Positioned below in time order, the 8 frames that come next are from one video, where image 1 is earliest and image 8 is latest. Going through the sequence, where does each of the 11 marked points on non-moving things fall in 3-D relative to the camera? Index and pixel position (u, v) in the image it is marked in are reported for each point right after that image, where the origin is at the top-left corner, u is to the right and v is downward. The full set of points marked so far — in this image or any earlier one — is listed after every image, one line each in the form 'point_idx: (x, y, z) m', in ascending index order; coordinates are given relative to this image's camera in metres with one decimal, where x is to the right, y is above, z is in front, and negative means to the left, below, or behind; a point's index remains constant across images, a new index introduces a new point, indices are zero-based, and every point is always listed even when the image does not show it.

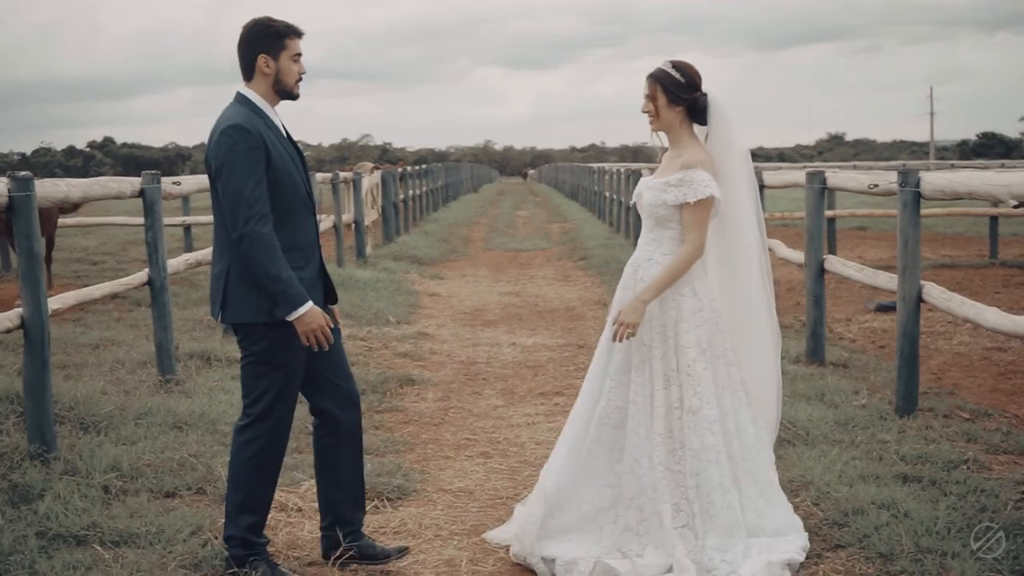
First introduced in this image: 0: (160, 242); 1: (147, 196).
0: (-1.4, +0.2, +6.5) m
1: (-1.4, +0.3, +6.4) m
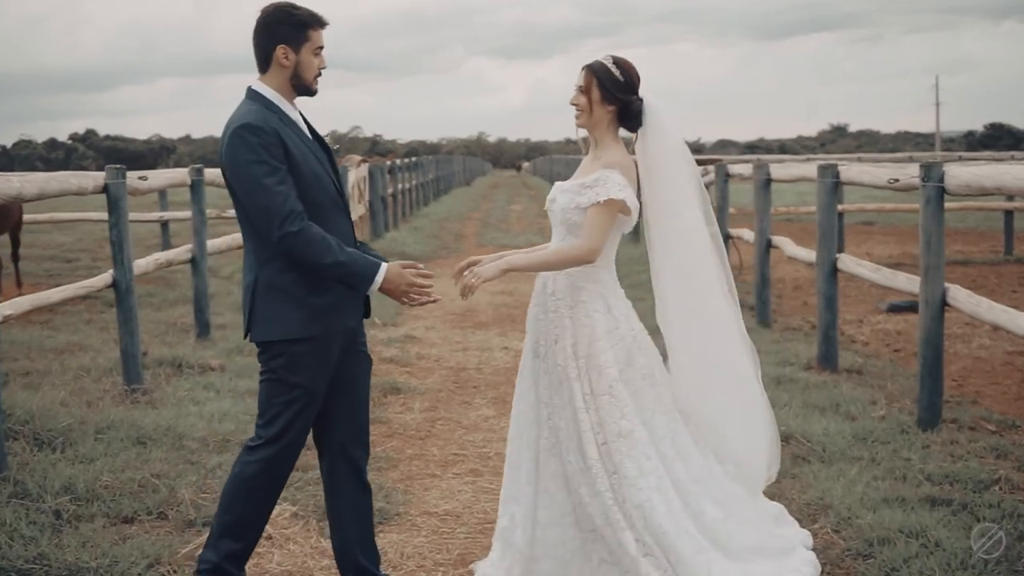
0: (-1.4, +0.2, +6.0) m
1: (-1.4, +0.3, +6.0) m
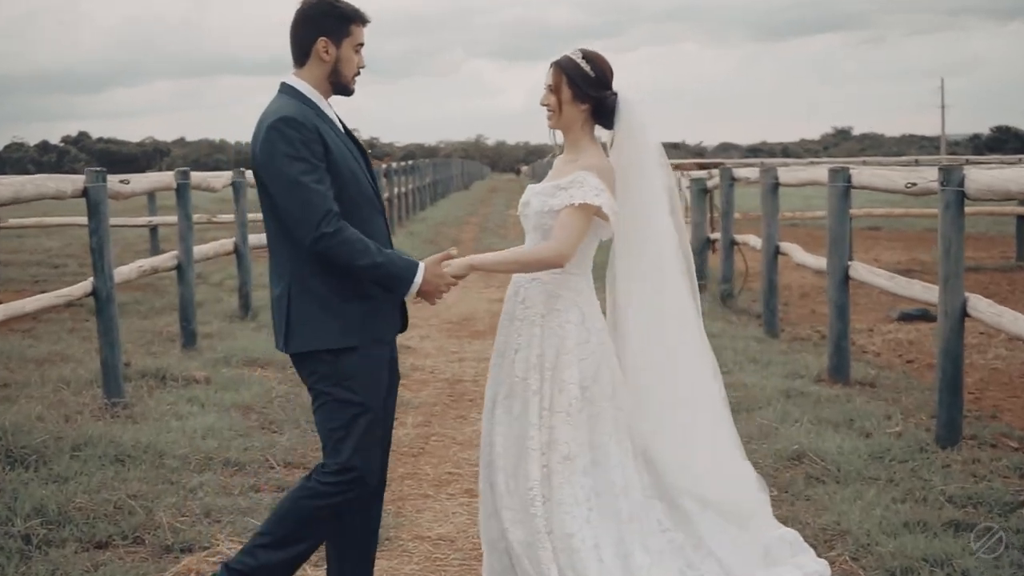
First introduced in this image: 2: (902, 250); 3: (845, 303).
0: (-1.4, +0.1, +5.8) m
1: (-1.4, +0.3, +5.7) m
2: (+2.5, +0.2, +10.9) m
3: (+1.2, -0.1, +6.3) m
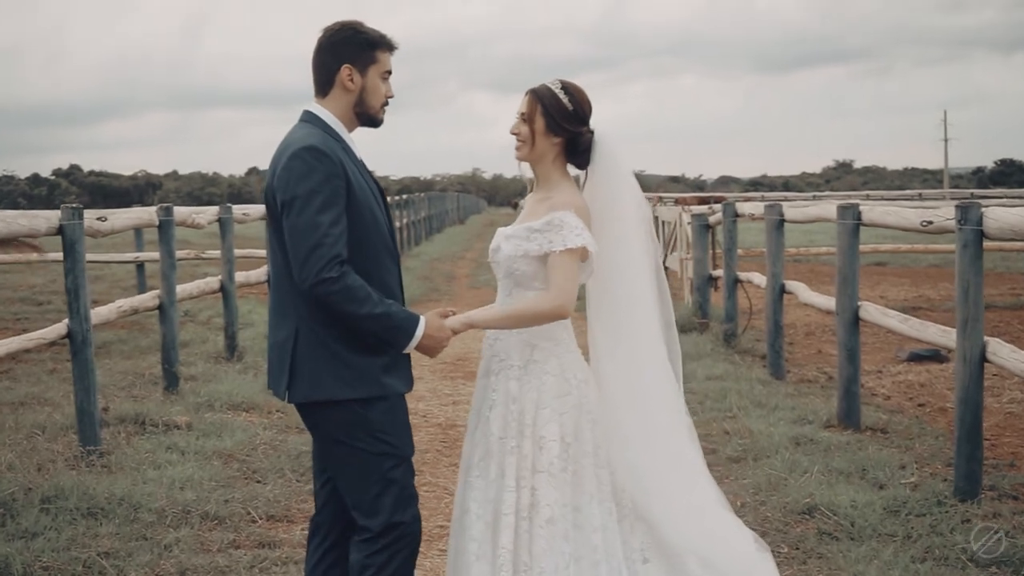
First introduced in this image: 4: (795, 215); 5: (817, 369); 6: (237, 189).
0: (-1.4, 0.0, +5.5) m
1: (-1.4, +0.2, +5.5) m
2: (+2.5, 0.0, +10.7) m
3: (+1.2, -0.2, +6.1) m
4: (+1.2, +0.3, +7.3) m
5: (+1.4, -0.4, +7.5) m
6: (-3.1, +1.1, +19.0) m
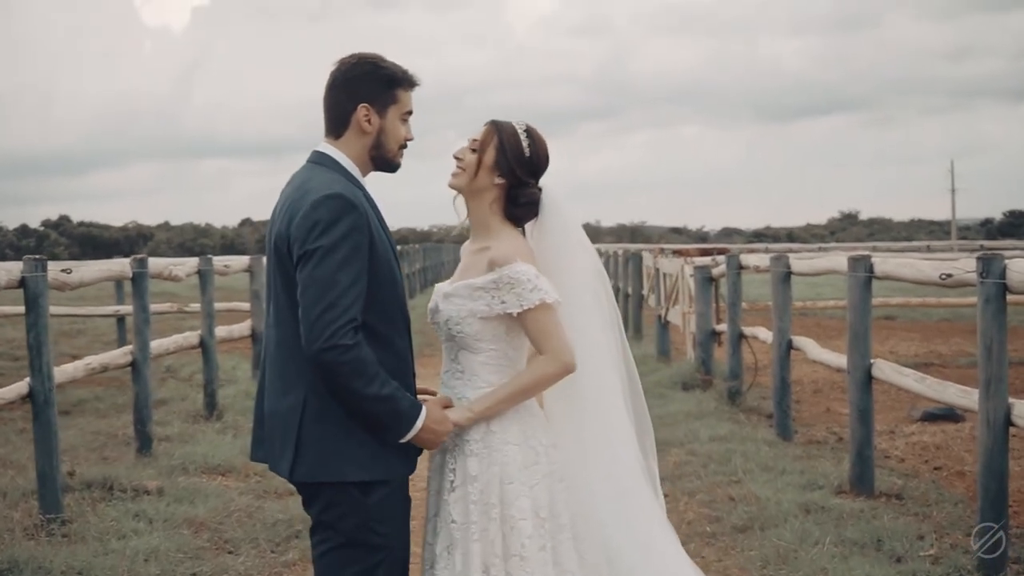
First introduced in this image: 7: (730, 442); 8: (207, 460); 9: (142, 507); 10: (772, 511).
0: (-1.4, -0.2, +5.2) m
1: (-1.5, 0.0, +5.1) m
2: (+2.5, -0.3, +10.3) m
3: (+1.2, -0.4, +5.7) m
4: (+1.2, +0.1, +7.0) m
5: (+1.3, -0.6, +7.2) m
6: (-3.1, +0.5, +18.7) m
7: (+0.9, -0.6, +6.7) m
8: (-1.1, -0.6, +6.1) m
9: (-1.2, -0.7, +5.3) m
10: (+0.8, -0.7, +5.2) m
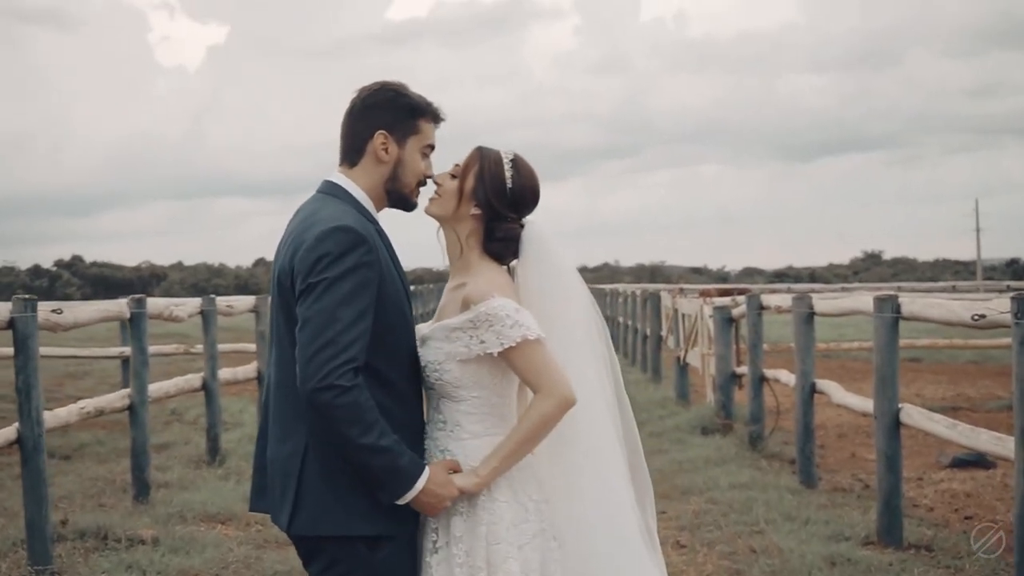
0: (-1.4, -0.3, +5.0) m
1: (-1.4, -0.1, +4.9) m
2: (+2.6, -0.6, +10.1) m
3: (+1.2, -0.5, +5.5) m
4: (+1.3, -0.1, +6.7) m
5: (+1.4, -0.8, +6.9) m
6: (-2.9, +0.1, +18.5) m
7: (+0.9, -0.8, +6.4) m
8: (-1.1, -0.8, +5.8) m
9: (-1.1, -0.8, +5.1) m
10: (+0.8, -0.8, +5.0) m
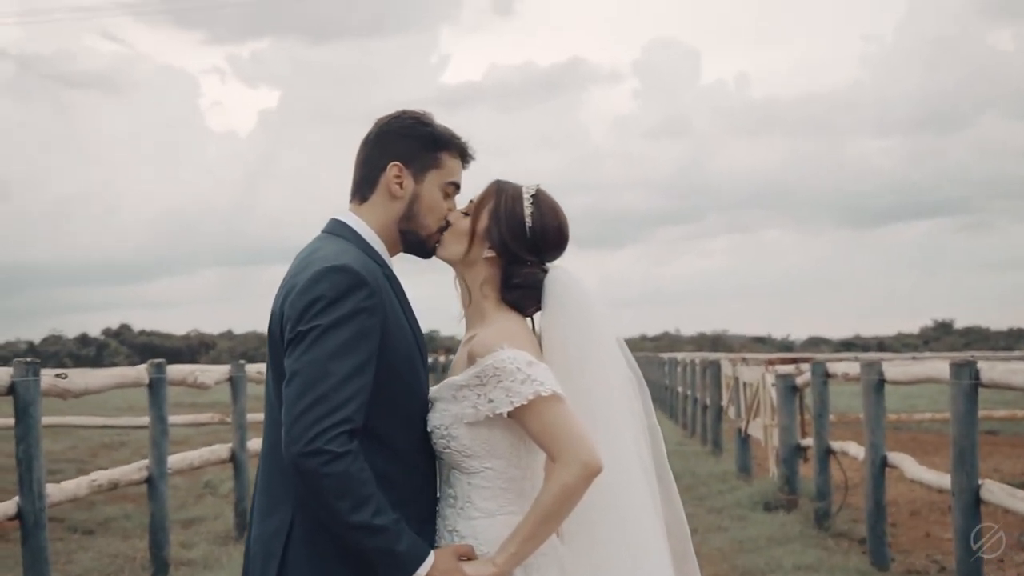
0: (-1.3, -0.5, +4.6) m
1: (-1.3, -0.3, +4.6) m
2: (+2.9, -1.0, +9.5) m
3: (+1.4, -0.7, +5.0) m
4: (+1.4, -0.3, +6.3) m
5: (+1.6, -1.0, +6.4) m
6: (-2.3, -0.7, +18.2) m
7: (+1.1, -1.0, +5.9) m
8: (-0.9, -1.0, +5.4) m
9: (-1.0, -1.0, +4.7) m
10: (+0.9, -1.0, +4.5) m
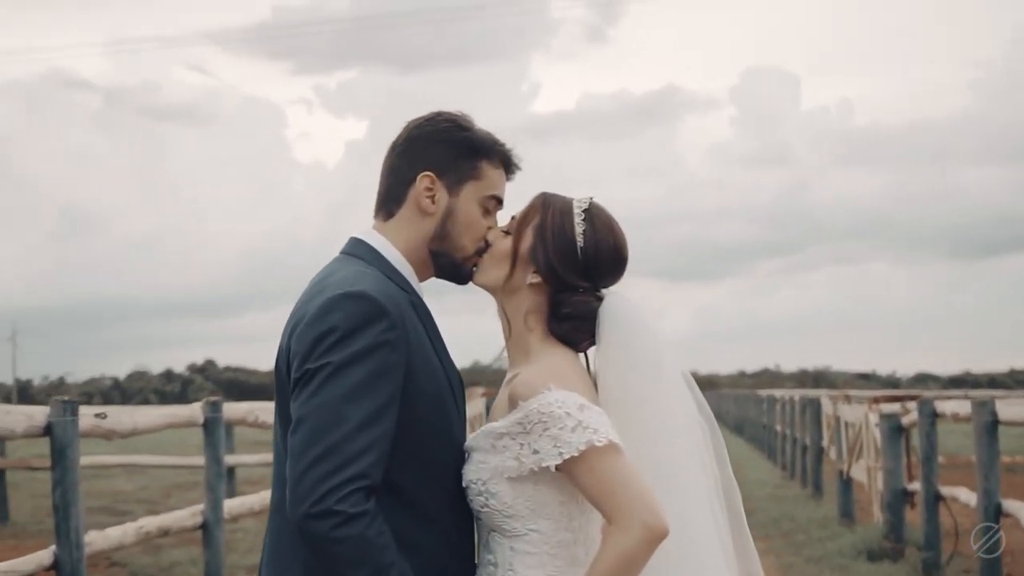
0: (-1.1, -0.5, +4.3) m
1: (-1.1, -0.4, +4.2) m
2: (+3.4, -1.1, +8.9) m
3: (+1.6, -0.8, +4.5) m
4: (+1.7, -0.4, +5.8) m
5: (+1.9, -1.1, +5.9) m
6: (-1.3, -1.1, +17.9) m
7: (+1.3, -1.1, +5.4) m
8: (-0.7, -1.1, +5.1) m
9: (-0.8, -1.1, +4.3) m
10: (+1.1, -1.1, +4.0) m
